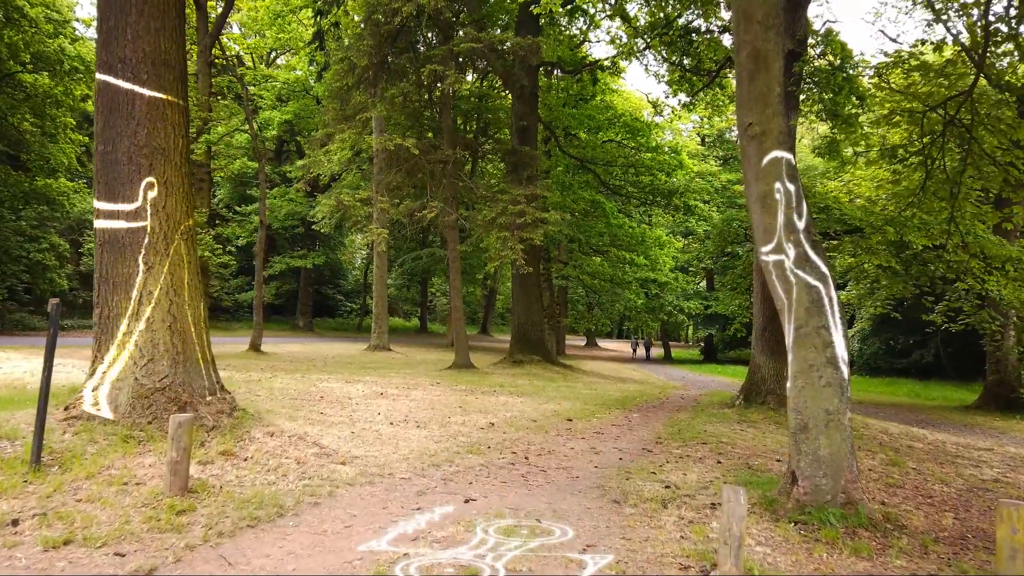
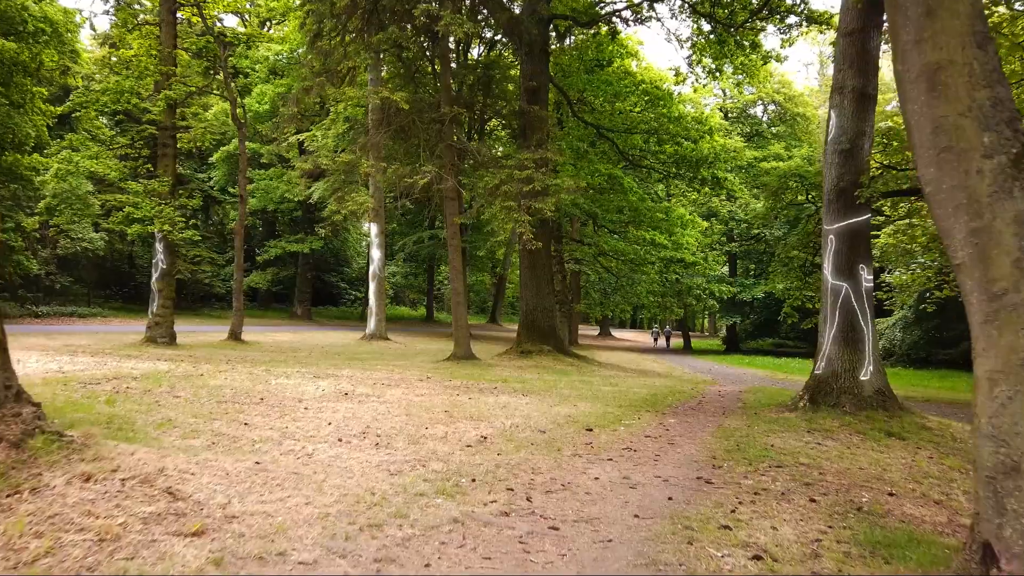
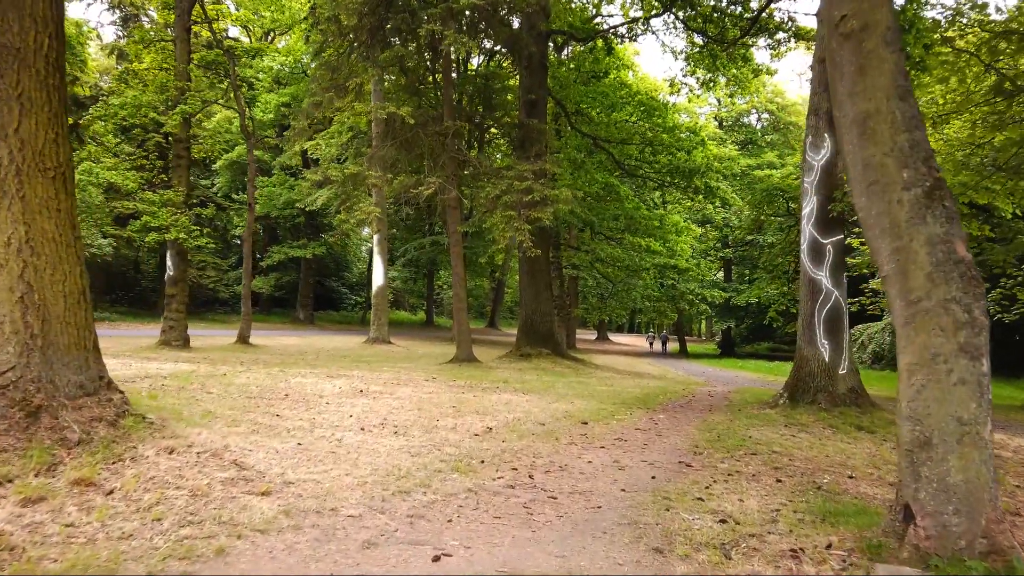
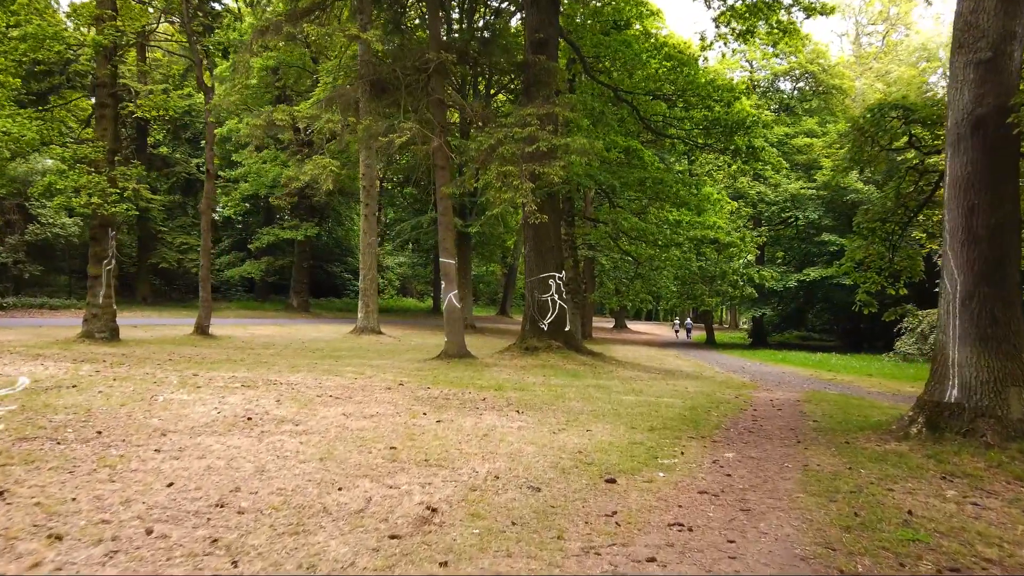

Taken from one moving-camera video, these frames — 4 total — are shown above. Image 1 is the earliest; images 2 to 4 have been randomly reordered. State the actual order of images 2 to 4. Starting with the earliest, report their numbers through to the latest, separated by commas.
3, 2, 4
